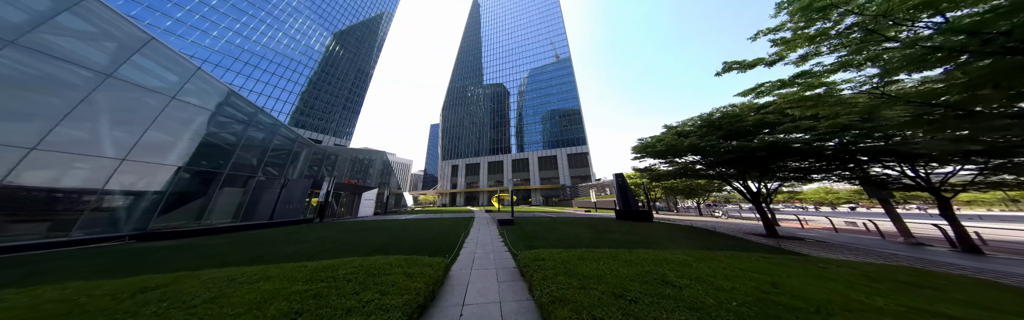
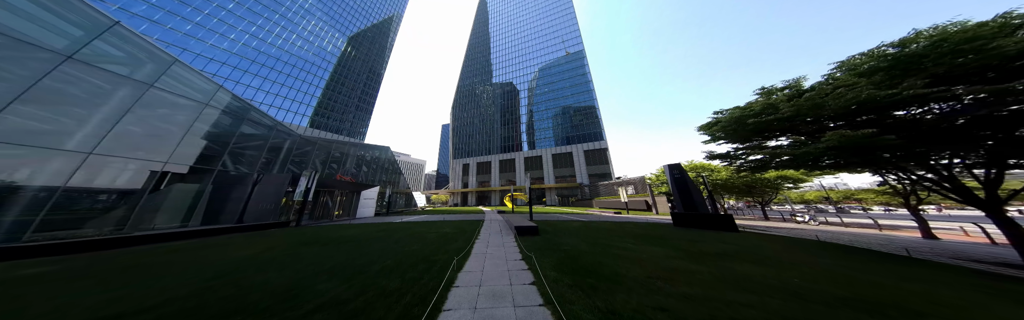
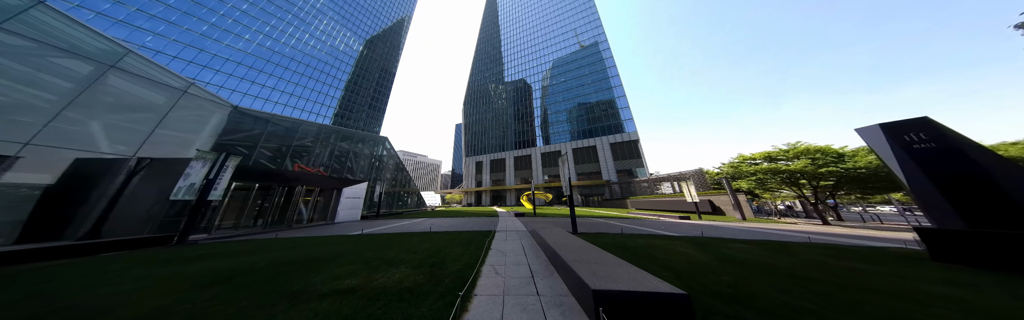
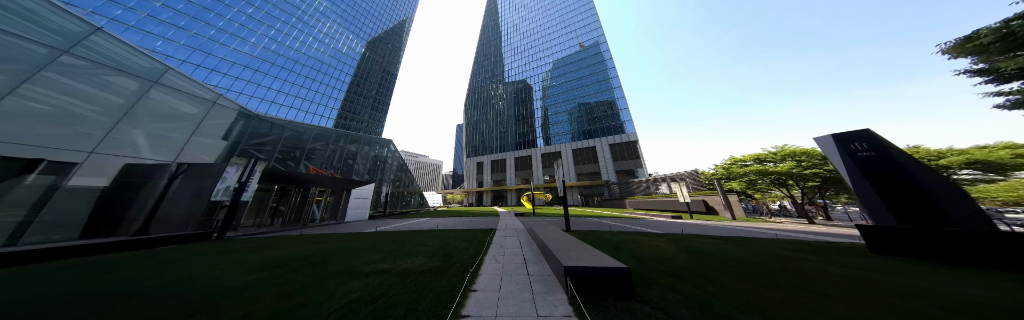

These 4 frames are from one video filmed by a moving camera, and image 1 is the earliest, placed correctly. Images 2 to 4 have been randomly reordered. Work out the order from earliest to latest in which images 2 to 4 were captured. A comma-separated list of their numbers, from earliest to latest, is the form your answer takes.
2, 4, 3
